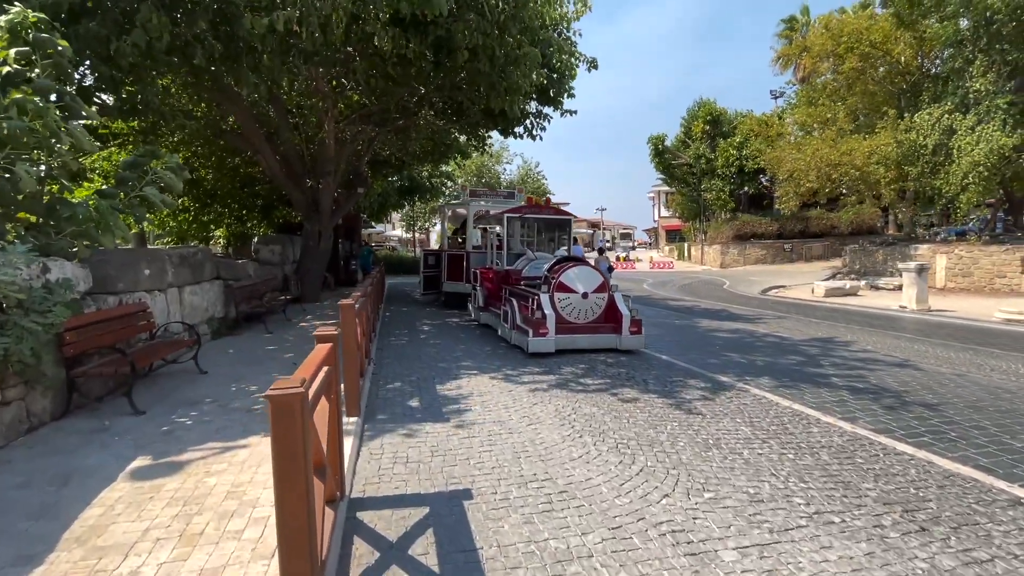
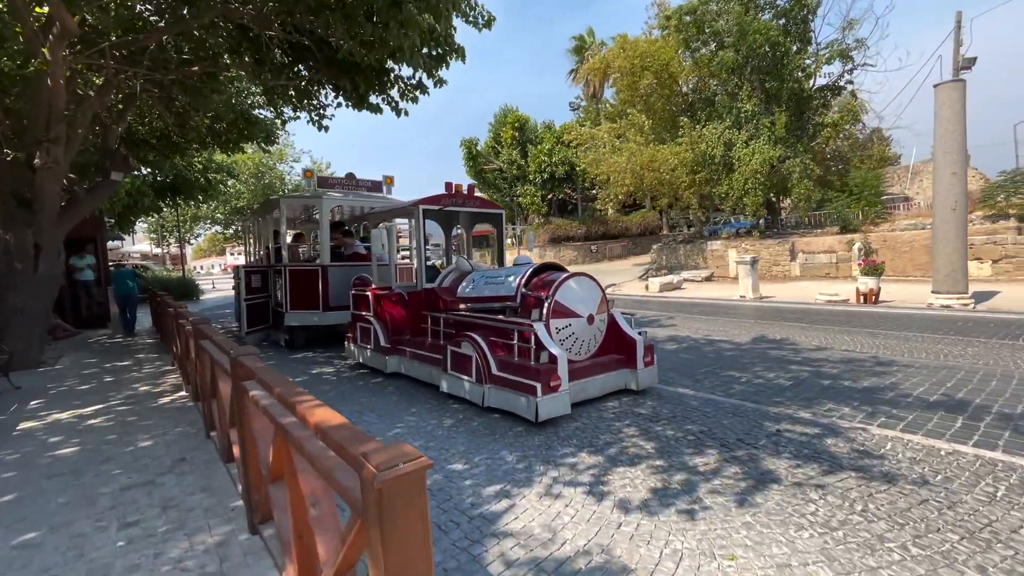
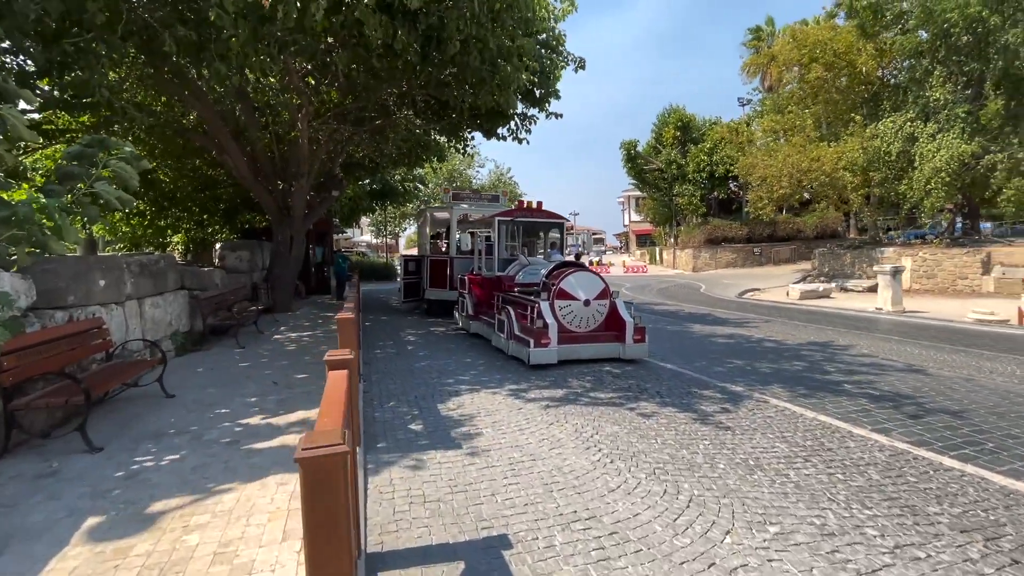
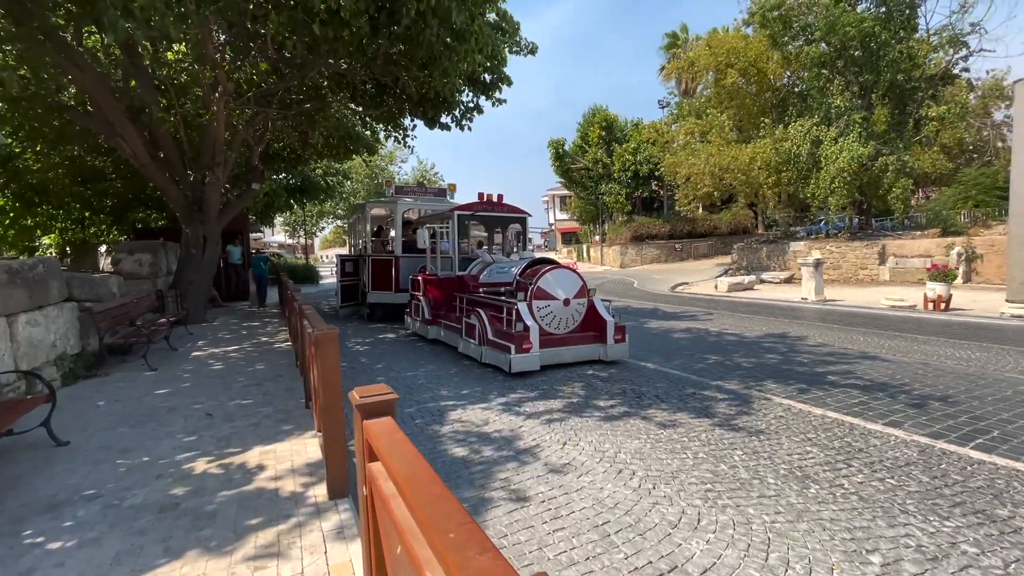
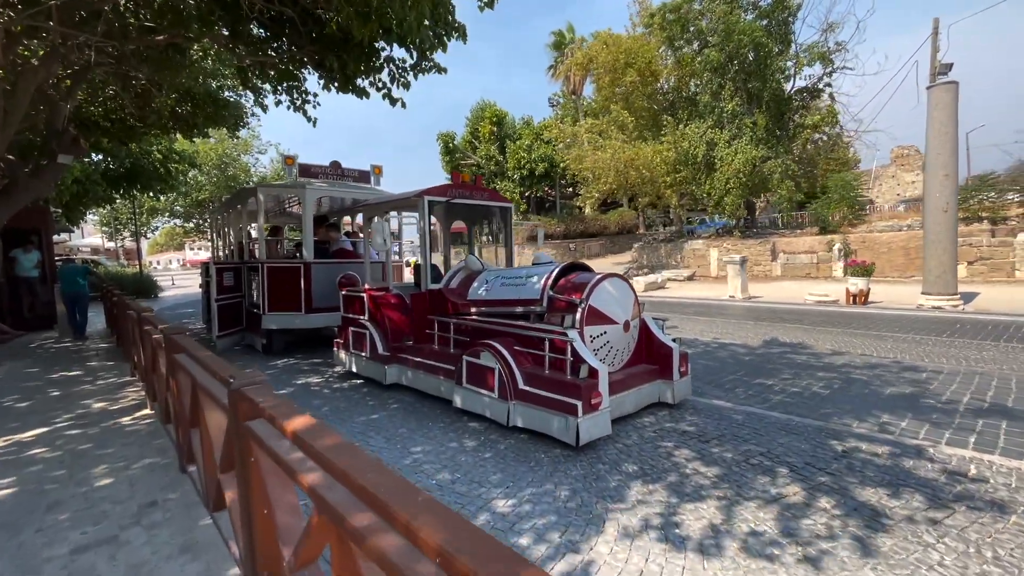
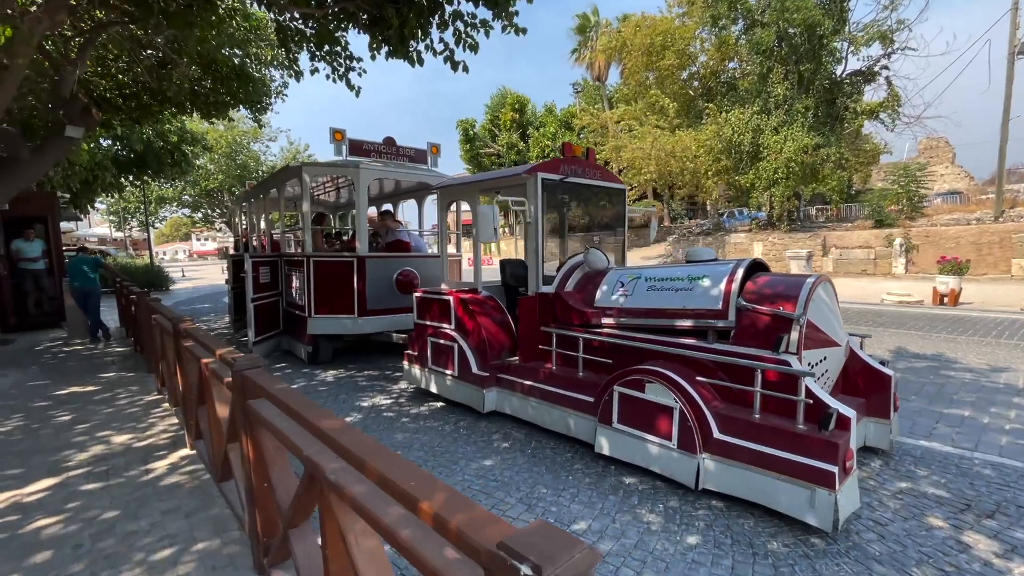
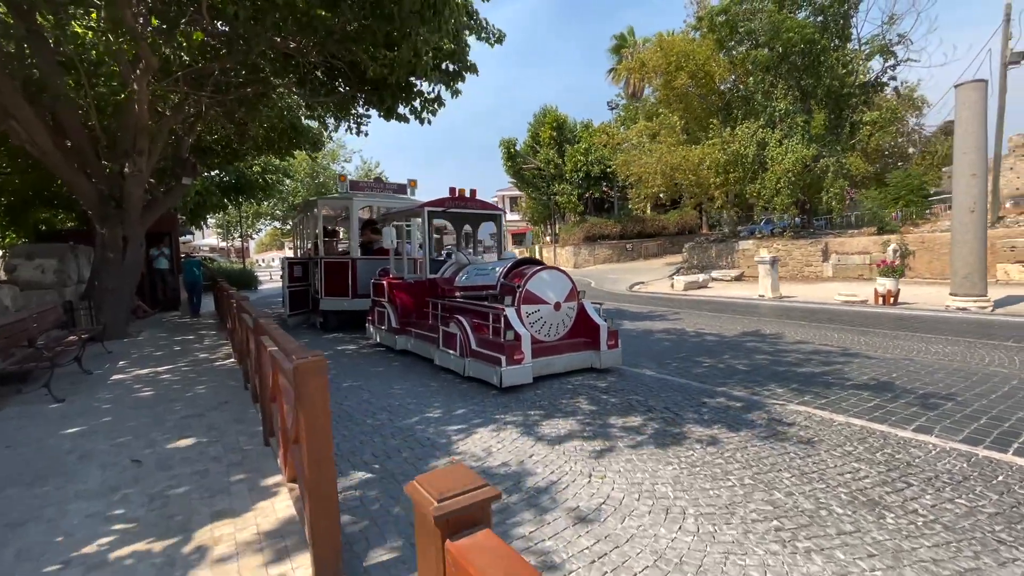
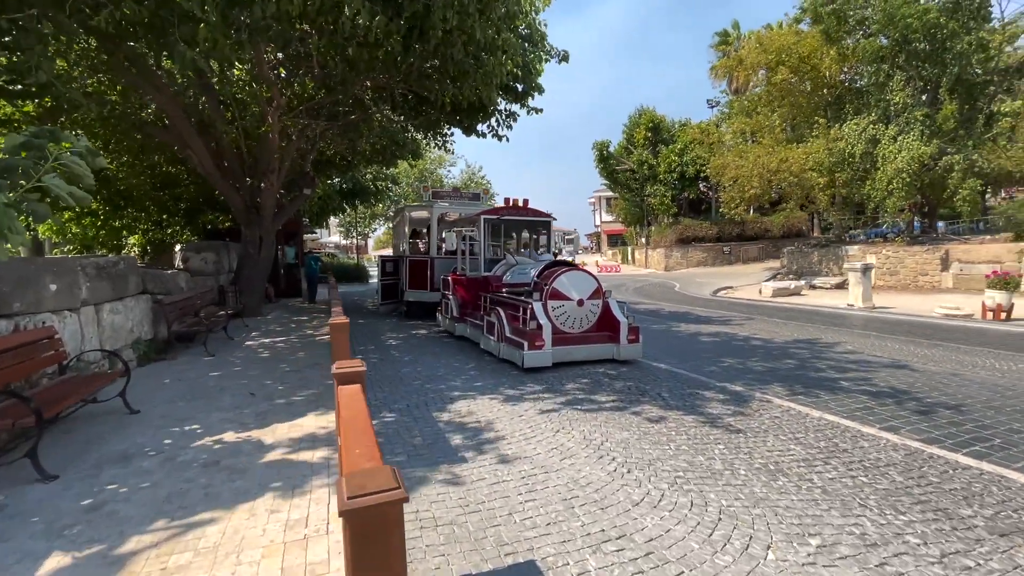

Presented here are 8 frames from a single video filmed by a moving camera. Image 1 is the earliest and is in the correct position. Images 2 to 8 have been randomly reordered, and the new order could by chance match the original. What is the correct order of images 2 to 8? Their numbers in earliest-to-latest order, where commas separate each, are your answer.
3, 8, 4, 7, 2, 5, 6
